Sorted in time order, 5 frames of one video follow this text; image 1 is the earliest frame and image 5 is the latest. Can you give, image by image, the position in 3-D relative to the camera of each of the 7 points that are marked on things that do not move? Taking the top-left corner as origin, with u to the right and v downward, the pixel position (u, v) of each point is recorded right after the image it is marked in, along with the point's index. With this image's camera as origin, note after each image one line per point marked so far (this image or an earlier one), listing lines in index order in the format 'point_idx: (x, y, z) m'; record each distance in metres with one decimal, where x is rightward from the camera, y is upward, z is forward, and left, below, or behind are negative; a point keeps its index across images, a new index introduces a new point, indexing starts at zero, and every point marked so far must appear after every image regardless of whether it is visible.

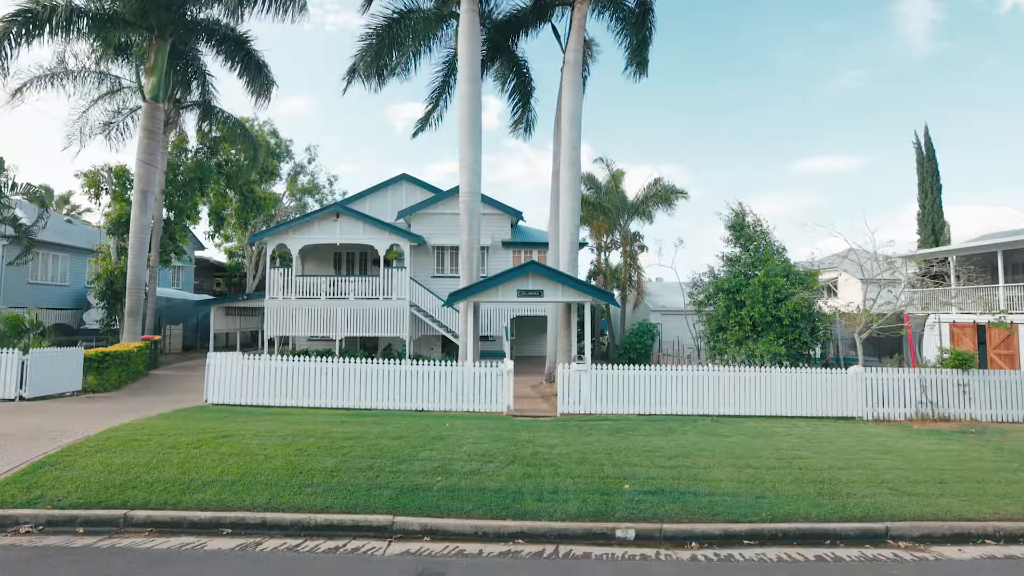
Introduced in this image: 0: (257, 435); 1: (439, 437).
0: (-3.3, -1.9, +8.8) m
1: (-1.0, -2.0, +9.1) m
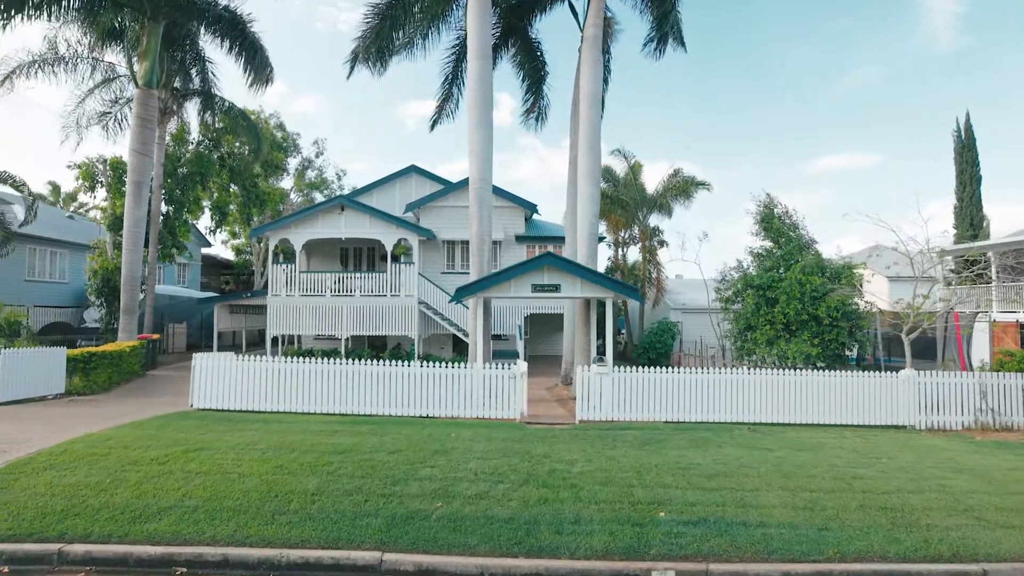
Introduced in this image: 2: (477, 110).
0: (-3.1, -1.8, +7.7) m
1: (-0.8, -1.9, +8.0) m
2: (-0.8, +4.3, +16.0) m
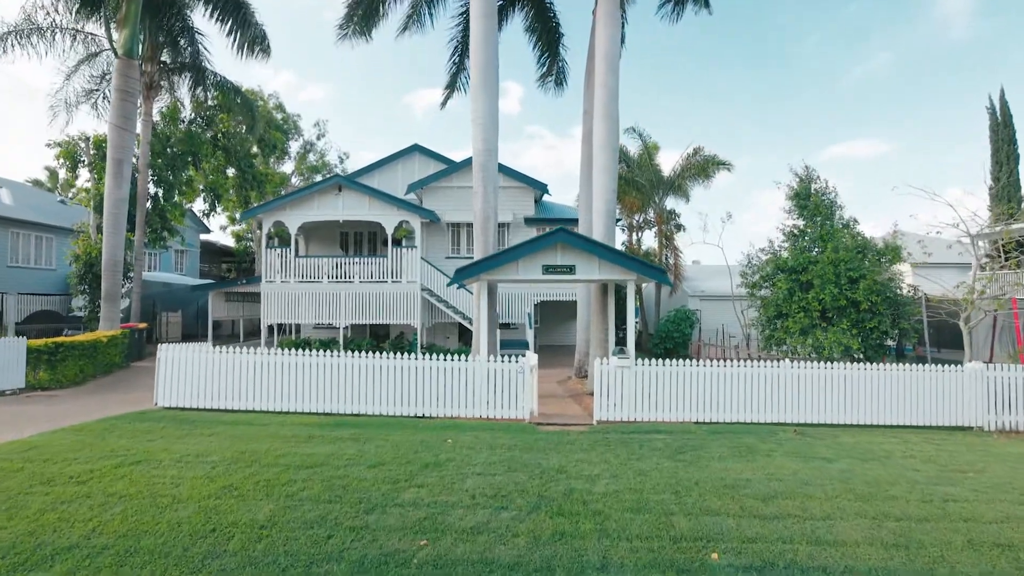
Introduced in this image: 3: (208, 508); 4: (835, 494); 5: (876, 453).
0: (-3.1, -1.6, +6.3) m
1: (-0.8, -1.7, +6.6) m
2: (-0.7, +4.6, +14.4) m
3: (-2.3, -1.7, +5.1) m
4: (+2.9, -1.8, +6.0) m
5: (+4.3, -1.9, +7.8) m
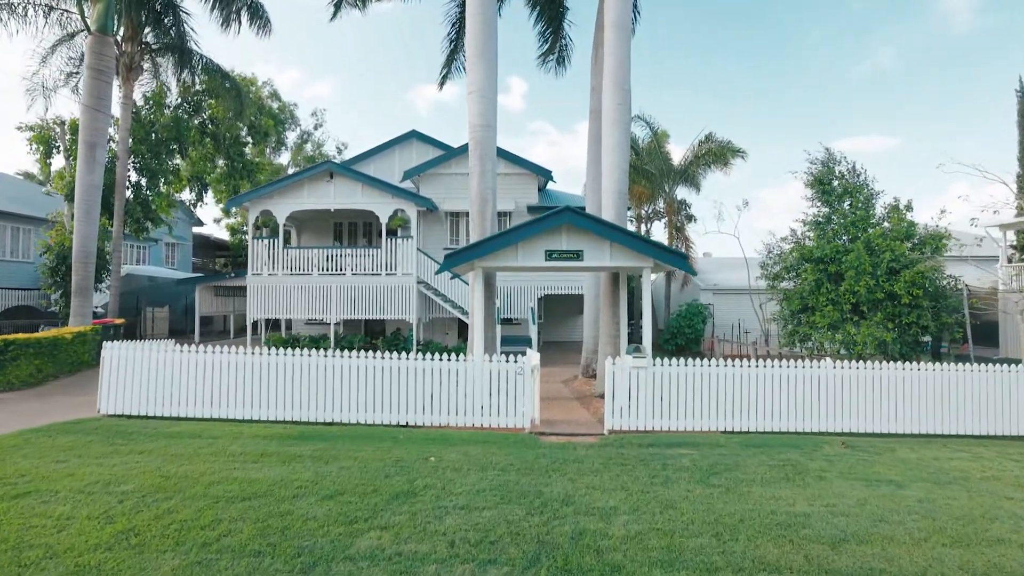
0: (-3.1, -1.5, +5.0) m
1: (-0.8, -1.6, +5.2) m
2: (-0.7, +4.8, +13.1) m
3: (-2.4, -1.6, +3.8) m
4: (+2.8, -1.7, +4.7) m
5: (+4.2, -1.8, +6.5) m
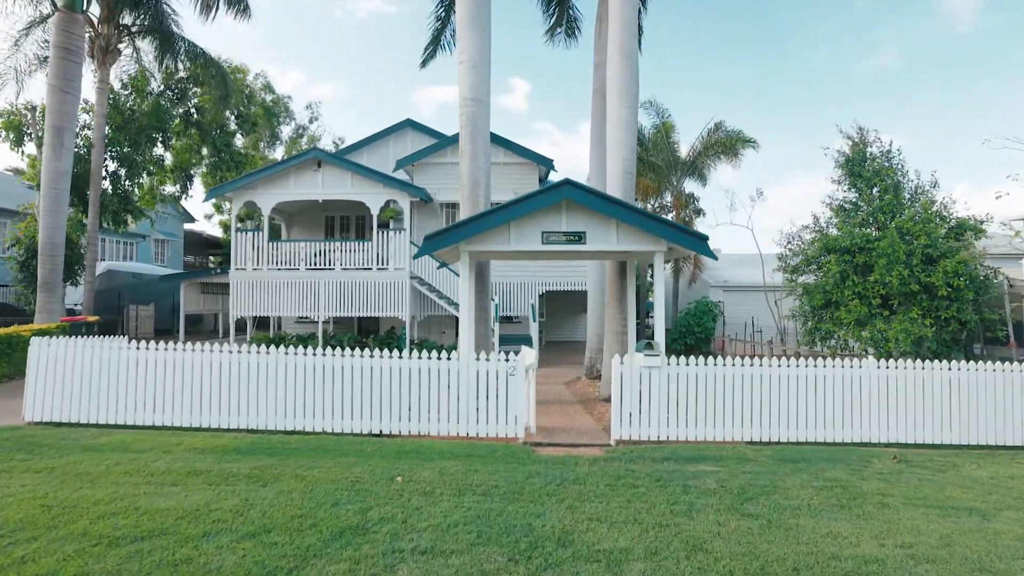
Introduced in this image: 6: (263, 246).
0: (-3.2, -1.3, +3.8) m
1: (-0.9, -1.4, +4.0) m
2: (-0.7, +4.9, +11.9) m
3: (-2.5, -1.4, +2.6) m
4: (+2.7, -1.6, +3.4) m
5: (+4.1, -1.6, +5.2) m
6: (-6.6, +1.1, +17.9) m
